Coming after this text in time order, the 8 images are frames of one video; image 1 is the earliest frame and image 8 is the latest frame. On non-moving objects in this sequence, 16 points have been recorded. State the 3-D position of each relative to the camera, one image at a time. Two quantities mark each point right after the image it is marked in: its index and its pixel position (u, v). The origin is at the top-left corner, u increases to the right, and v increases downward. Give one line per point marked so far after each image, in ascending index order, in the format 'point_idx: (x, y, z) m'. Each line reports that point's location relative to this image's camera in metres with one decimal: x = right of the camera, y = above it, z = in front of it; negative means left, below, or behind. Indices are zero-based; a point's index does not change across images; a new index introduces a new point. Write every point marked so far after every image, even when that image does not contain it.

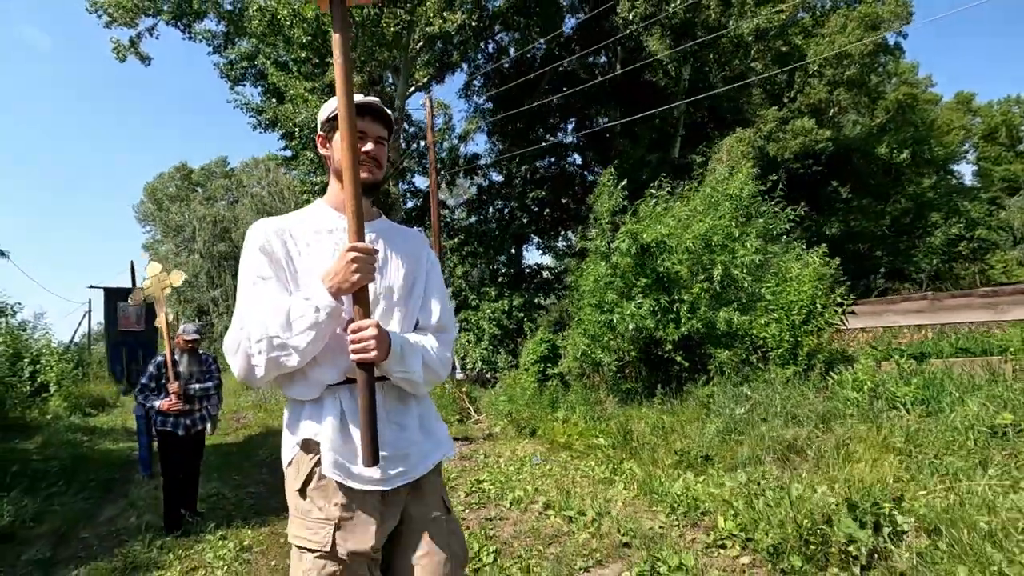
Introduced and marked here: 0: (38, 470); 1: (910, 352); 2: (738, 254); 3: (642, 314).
0: (-6.8, -2.6, +10.3) m
1: (+4.2, -0.7, +7.9) m
2: (+2.7, +0.4, +9.0) m
3: (+1.5, -0.4, +9.0) m
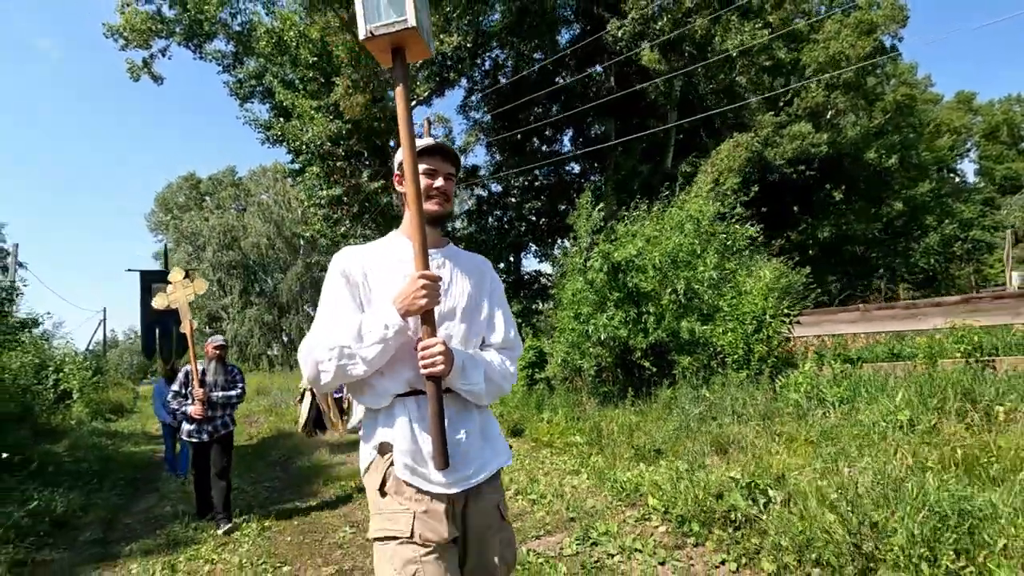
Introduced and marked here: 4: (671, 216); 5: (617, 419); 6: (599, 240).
0: (-6.9, -2.8, +11.4) m
1: (+4.0, -0.8, +8.9) m
2: (+2.5, +0.2, +10.0) m
3: (+1.3, -0.6, +10.0) m
4: (+2.3, +1.0, +10.9) m
5: (+1.3, -1.6, +9.1) m
6: (+1.3, +0.8, +11.3) m
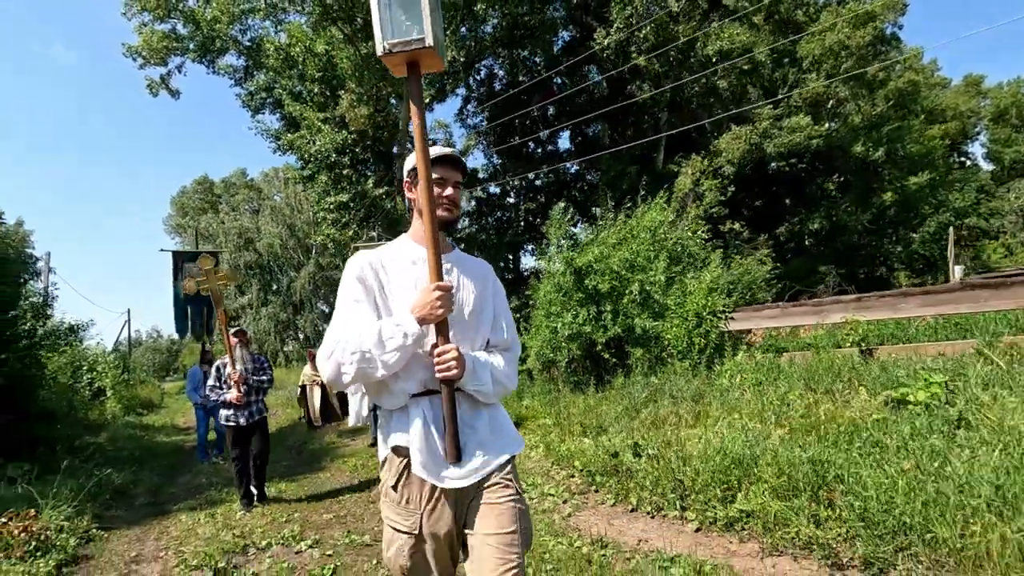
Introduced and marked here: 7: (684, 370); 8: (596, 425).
0: (-7.2, -3.0, +13.1) m
1: (+3.6, -0.8, +10.4) m
2: (+2.2, +0.2, +11.5) m
3: (+0.9, -0.6, +11.6) m
4: (+2.0, +1.0, +12.4) m
5: (+1.0, -1.7, +10.6) m
6: (+1.0, +0.7, +12.8) m
7: (+2.4, -1.1, +10.3) m
8: (+1.0, -1.7, +8.9) m
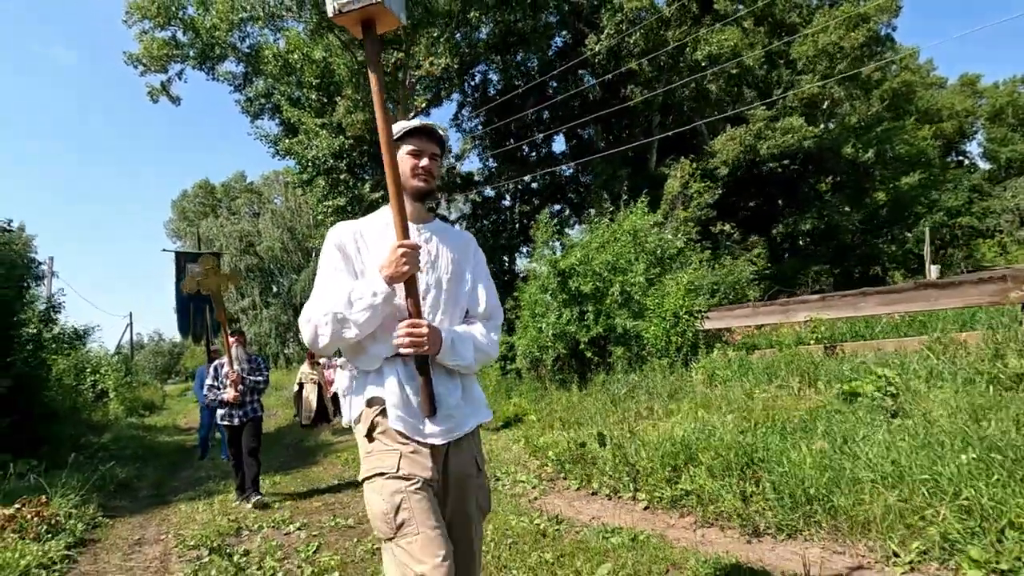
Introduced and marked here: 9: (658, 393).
0: (-7.4, -3.1, +13.6) m
1: (+3.4, -0.8, +10.8) m
2: (+2.0, +0.2, +12.0) m
3: (+0.7, -0.6, +12.1) m
4: (+1.7, +1.0, +12.9) m
5: (+0.8, -1.7, +11.1) m
6: (+0.8, +0.7, +13.3) m
7: (+2.2, -1.1, +10.7) m
8: (+0.8, -1.7, +9.4) m
9: (+1.9, -1.3, +9.4) m
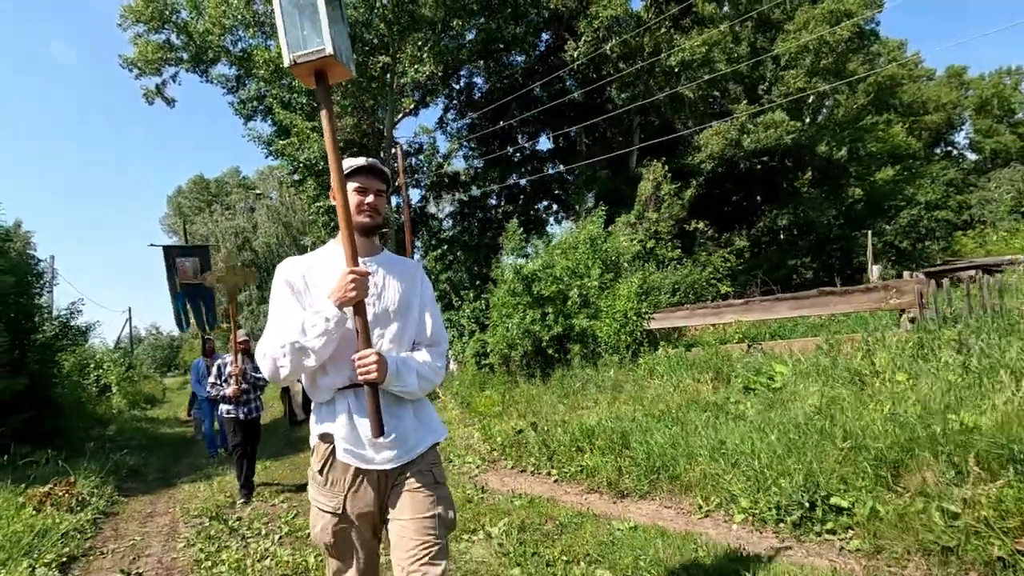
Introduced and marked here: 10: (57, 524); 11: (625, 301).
0: (-7.9, -3.2, +14.9) m
1: (+2.9, -0.9, +12.1) m
2: (+1.4, +0.2, +13.2) m
3: (+0.2, -0.7, +13.3) m
4: (+1.2, +0.9, +14.1) m
5: (+0.2, -1.8, +12.4) m
6: (+0.2, +0.7, +14.5) m
7: (+1.7, -1.2, +12.0) m
8: (+0.3, -1.8, +10.7) m
9: (+1.3, -1.4, +10.7) m
10: (-3.8, -2.0, +6.2) m
11: (+2.0, -0.2, +12.5) m
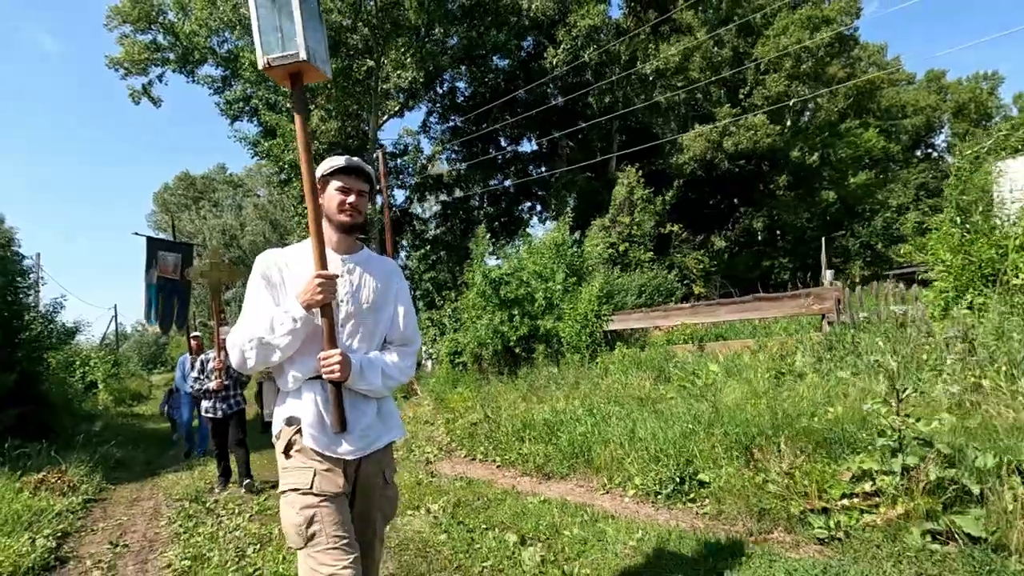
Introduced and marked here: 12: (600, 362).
0: (-8.6, -3.2, +15.5) m
1: (+2.3, -0.9, +12.9) m
2: (+0.8, +0.1, +14.0) m
3: (-0.4, -0.8, +14.1) m
4: (+0.6, +0.9, +14.9) m
5: (-0.4, -1.8, +13.1) m
6: (-0.4, +0.6, +15.3) m
7: (+1.1, -1.3, +12.8) m
8: (-0.3, -1.8, +11.5) m
9: (+0.8, -1.5, +11.5) m
10: (-4.3, -2.0, +6.9) m
11: (+1.4, -0.3, +13.3) m
12: (+1.4, -1.2, +12.0) m
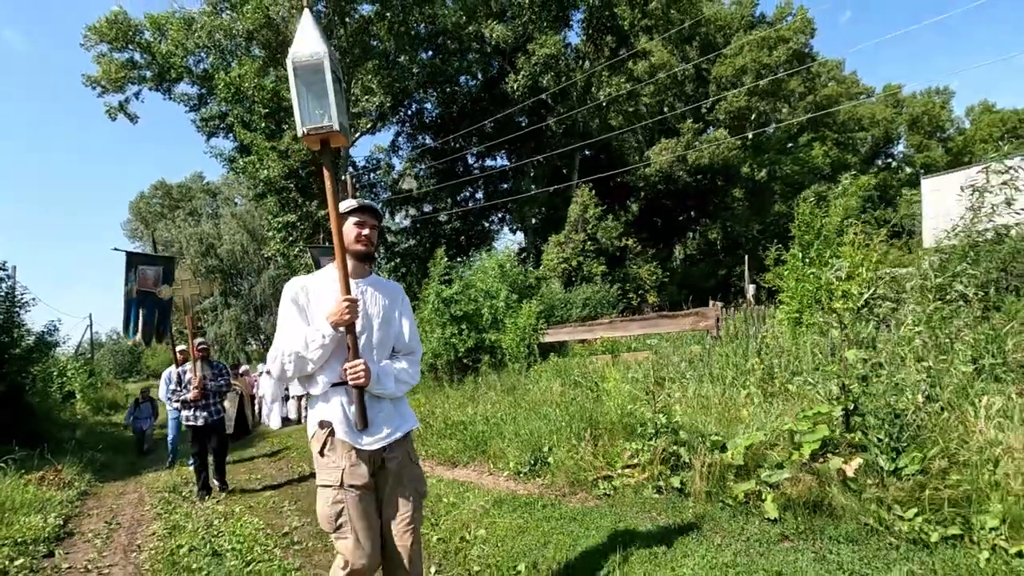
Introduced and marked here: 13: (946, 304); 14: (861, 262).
0: (-9.7, -3.6, +16.9) m
1: (+1.2, -1.3, +14.6) m
2: (-0.3, -0.3, +15.6) m
3: (-1.5, -1.1, +15.7) m
4: (-0.6, +0.5, +16.5) m
5: (-1.5, -2.2, +14.7) m
6: (-1.6, +0.2, +16.9) m
7: (0.0, -1.6, +14.4) m
8: (-1.3, -2.2, +13.0) m
9: (-0.3, -1.8, +13.1) m
10: (-5.2, -2.4, +8.3) m
11: (+0.3, -0.6, +14.9) m
12: (+0.4, -1.6, +13.6) m
13: (+4.0, -0.2, +6.8) m
14: (+4.2, +0.3, +8.9) m
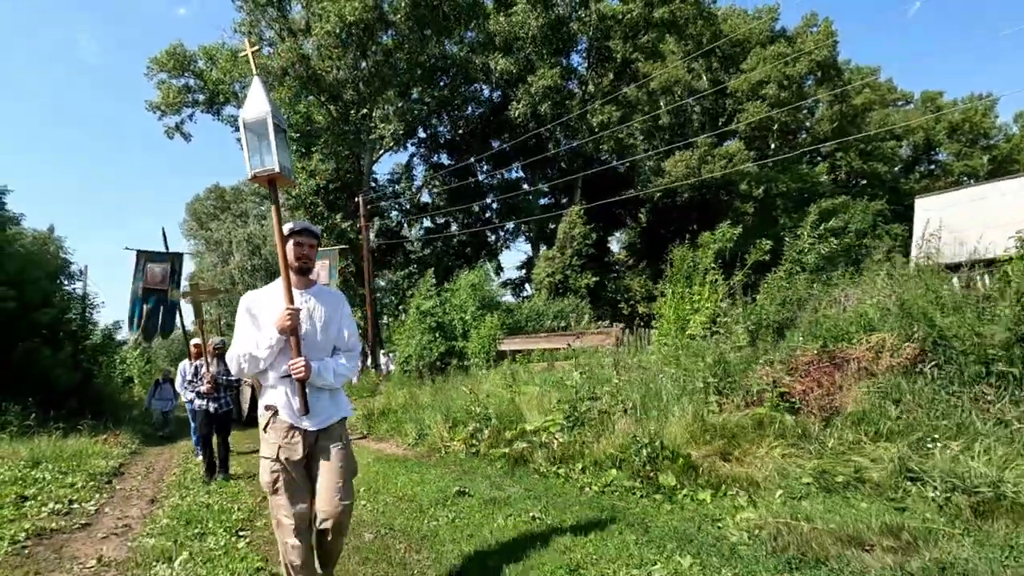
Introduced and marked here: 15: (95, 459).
0: (-10.3, -3.7, +20.5) m
1: (+0.4, -1.7, +17.5) m
2: (-1.0, -0.6, +18.6) m
3: (-2.2, -1.4, +18.7) m
4: (-1.2, +0.2, +19.5) m
5: (-2.2, -2.5, +17.8) m
6: (-2.2, -0.1, +19.9) m
7: (-0.8, -2.0, +17.4) m
8: (-2.2, -2.5, +16.1) m
9: (-1.1, -2.2, +16.1) m
10: (-6.4, -2.6, +11.6) m
11: (-0.4, -1.0, +17.9) m
12: (-0.5, -1.9, +16.5) m
13: (+2.8, -0.7, +9.5) m
14: (+3.1, -0.2, +11.6) m
15: (-6.0, -2.5, +10.4) m
